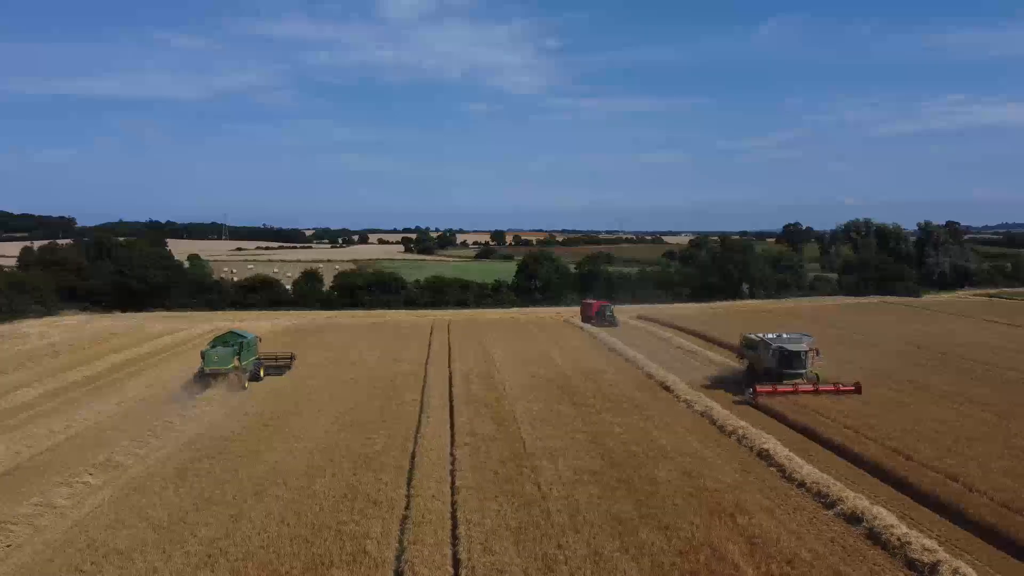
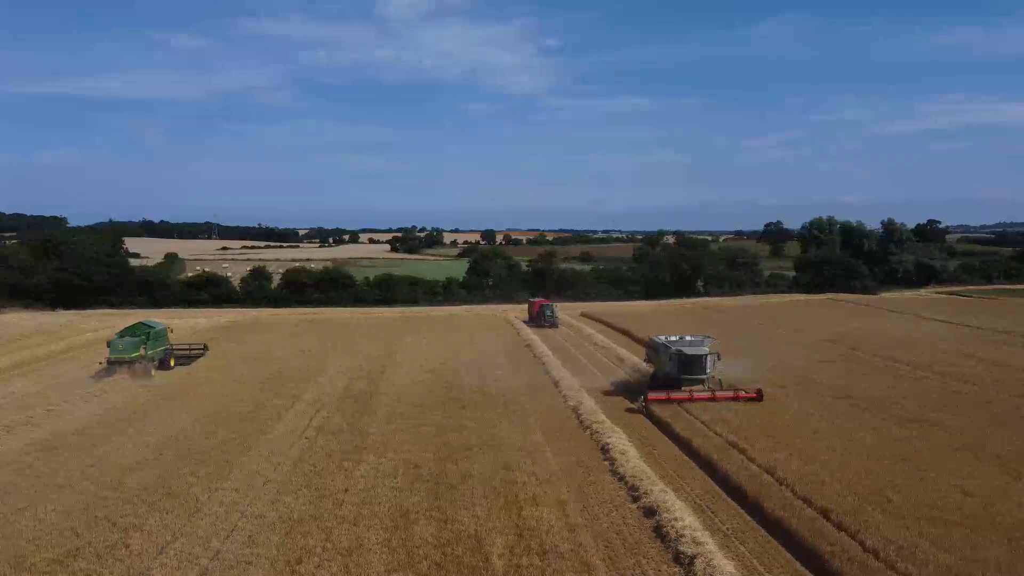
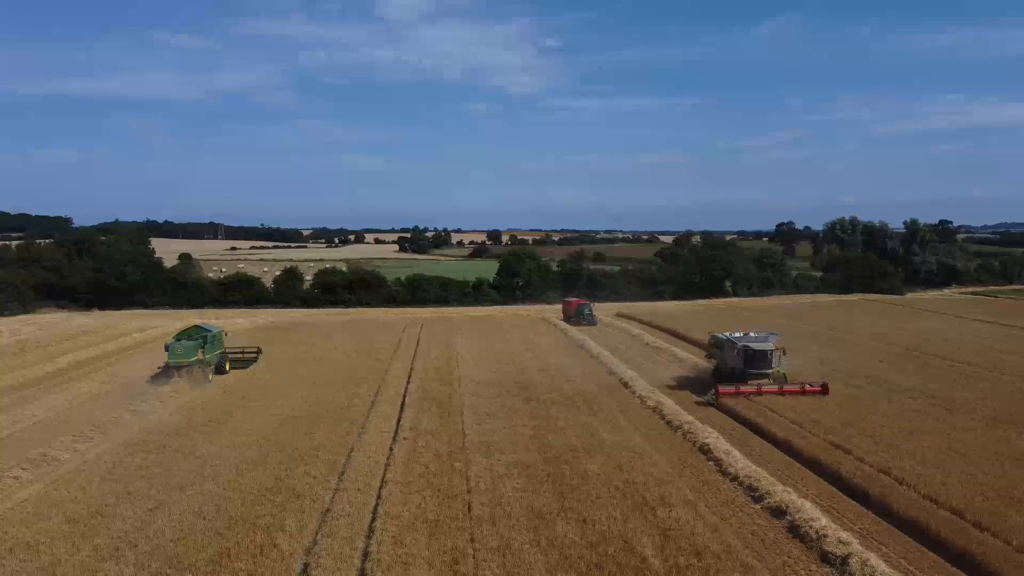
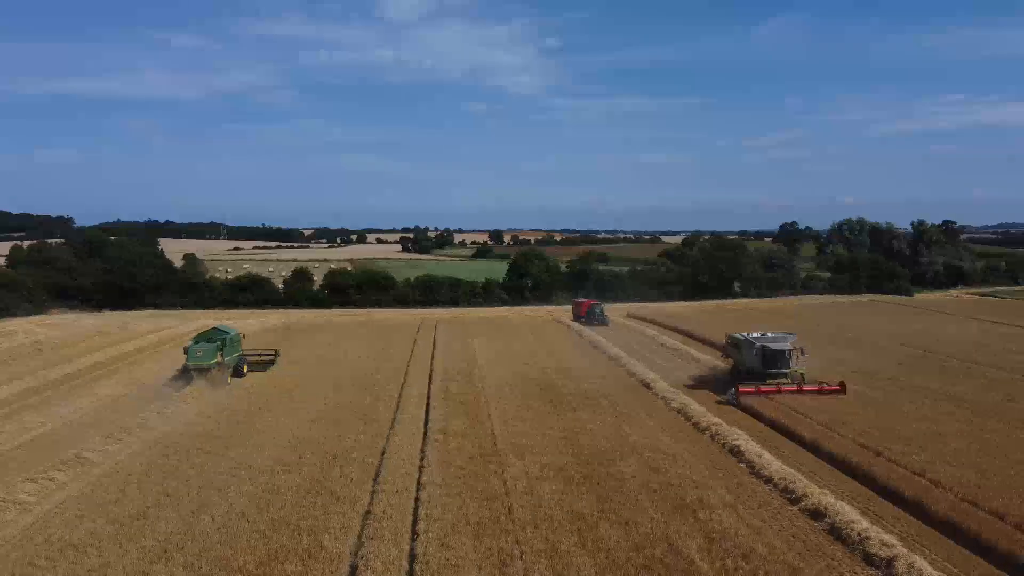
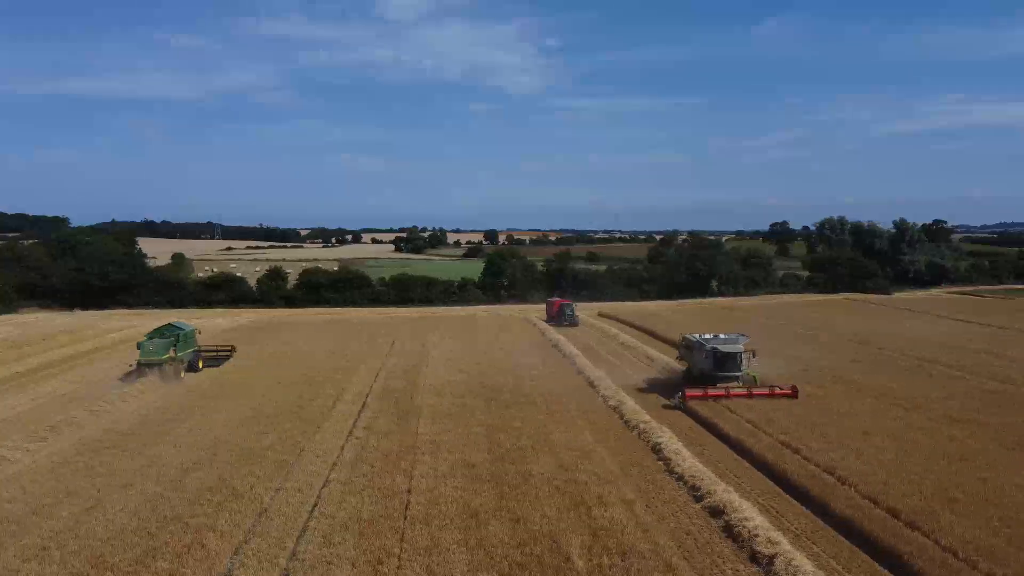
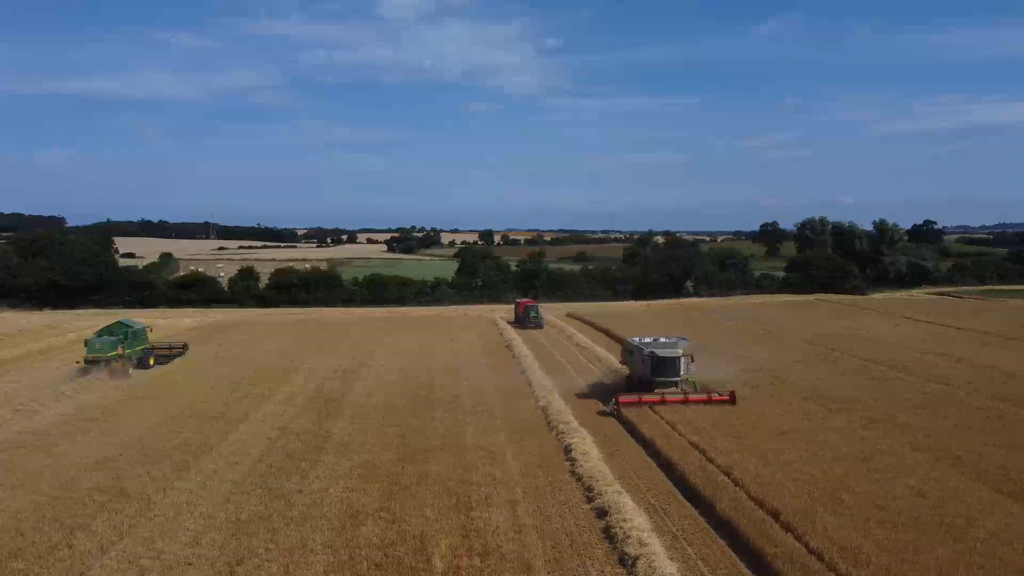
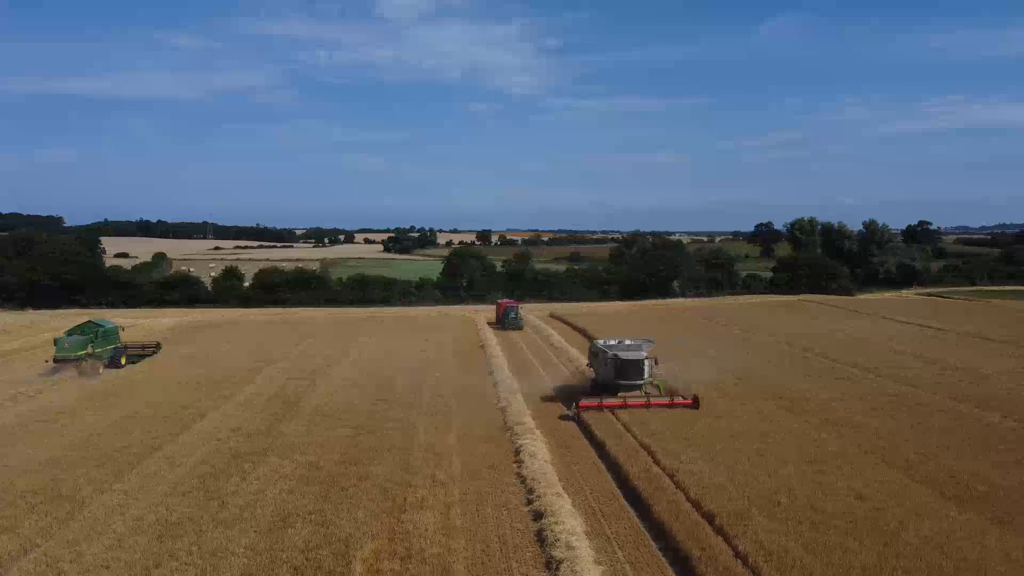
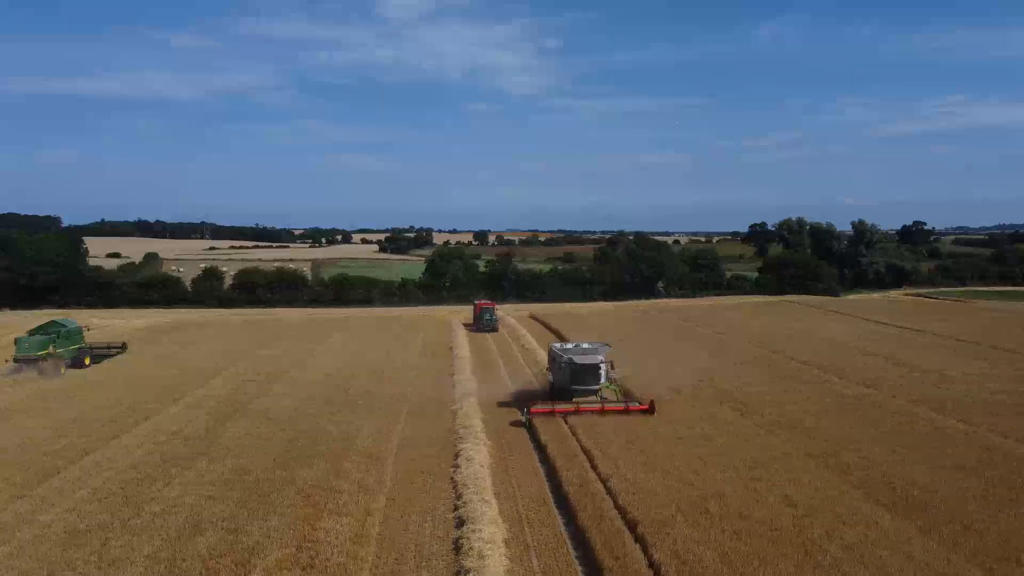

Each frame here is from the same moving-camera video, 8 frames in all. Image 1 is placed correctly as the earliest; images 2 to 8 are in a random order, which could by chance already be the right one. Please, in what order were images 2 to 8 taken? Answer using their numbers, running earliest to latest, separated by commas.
4, 3, 5, 2, 6, 7, 8
